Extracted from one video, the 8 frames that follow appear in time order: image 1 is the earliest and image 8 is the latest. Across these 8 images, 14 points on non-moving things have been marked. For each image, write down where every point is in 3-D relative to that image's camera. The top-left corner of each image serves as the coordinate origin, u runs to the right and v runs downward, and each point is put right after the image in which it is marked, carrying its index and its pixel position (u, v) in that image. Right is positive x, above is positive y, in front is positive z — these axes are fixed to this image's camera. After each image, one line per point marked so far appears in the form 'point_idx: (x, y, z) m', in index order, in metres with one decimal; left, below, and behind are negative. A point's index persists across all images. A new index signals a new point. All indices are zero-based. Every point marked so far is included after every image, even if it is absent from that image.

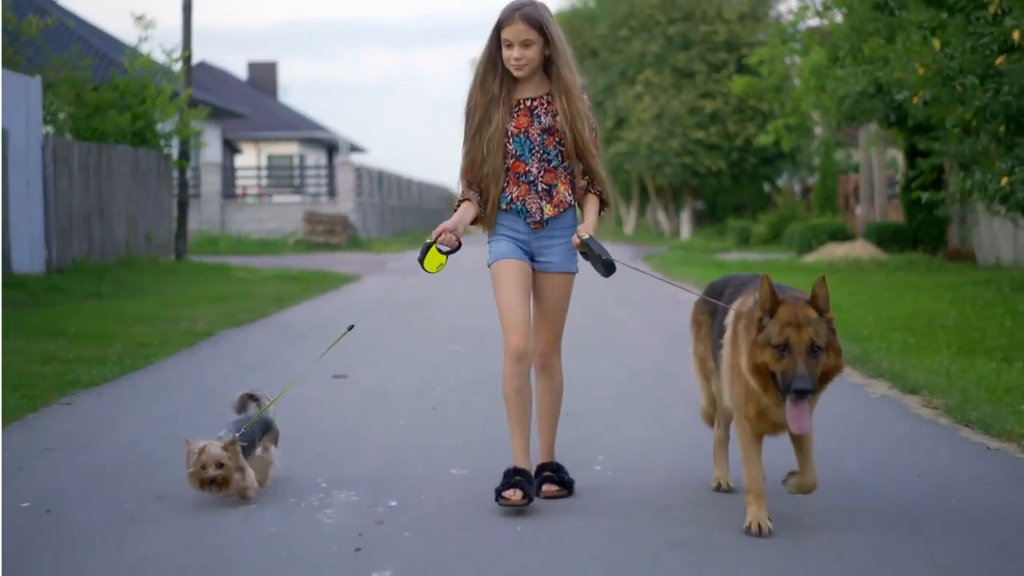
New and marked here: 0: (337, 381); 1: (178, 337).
0: (-1.2, -0.6, +9.8) m
1: (-2.9, -0.4, +11.9) m
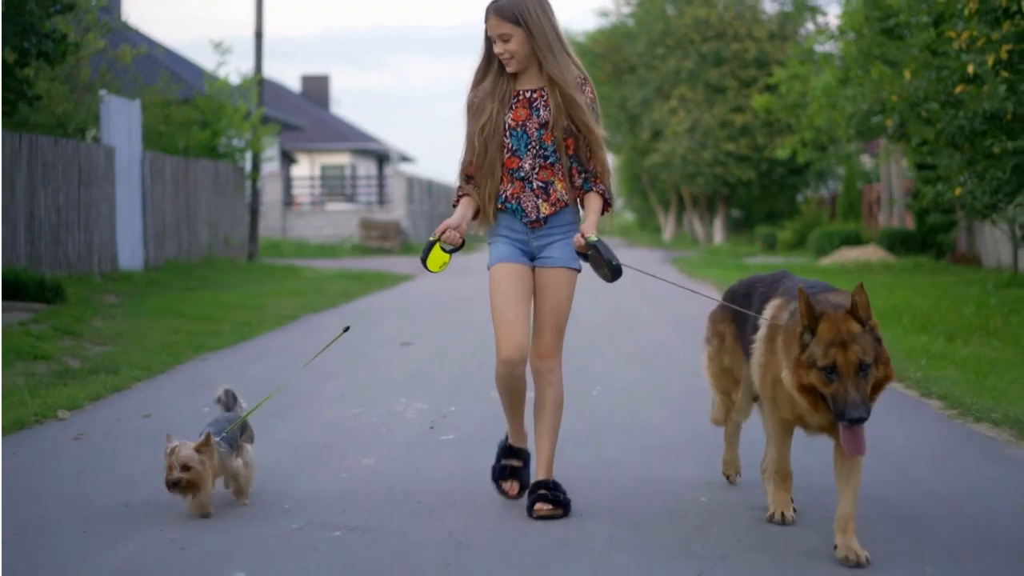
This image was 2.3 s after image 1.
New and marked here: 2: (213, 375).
0: (-0.9, -0.5, +12.3) m
1: (-2.5, -0.3, +14.4) m
2: (-2.1, -0.6, +9.8) m
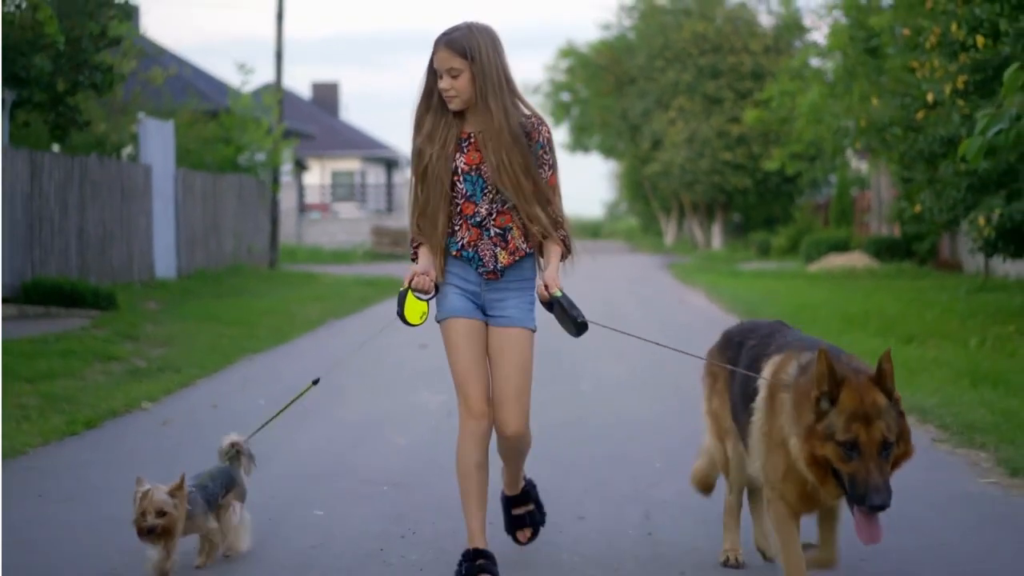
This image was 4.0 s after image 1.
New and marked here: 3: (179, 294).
0: (-0.9, -0.6, +13.9) m
1: (-2.5, -0.4, +16.1) m
2: (-2.1, -0.7, +11.5) m
3: (-4.6, -0.1, +19.4) m
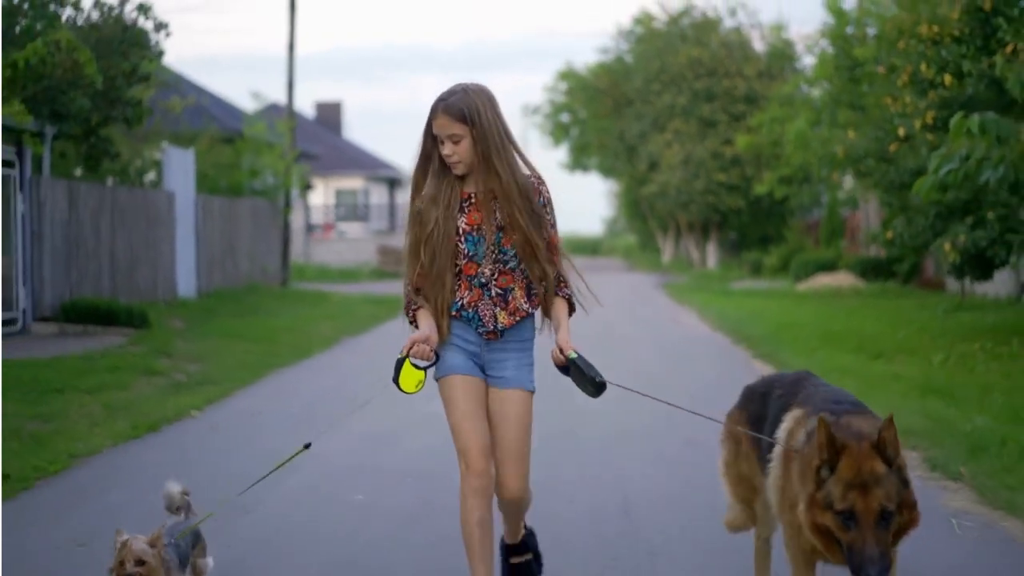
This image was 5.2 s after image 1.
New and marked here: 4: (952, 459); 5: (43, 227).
0: (-0.9, -0.8, +15.2) m
1: (-2.5, -0.7, +17.3) m
2: (-2.0, -0.9, +12.7) m
3: (-4.6, -0.4, +20.7) m
4: (+2.5, -1.0, +7.9) m
5: (-5.7, +0.7, +17.0) m
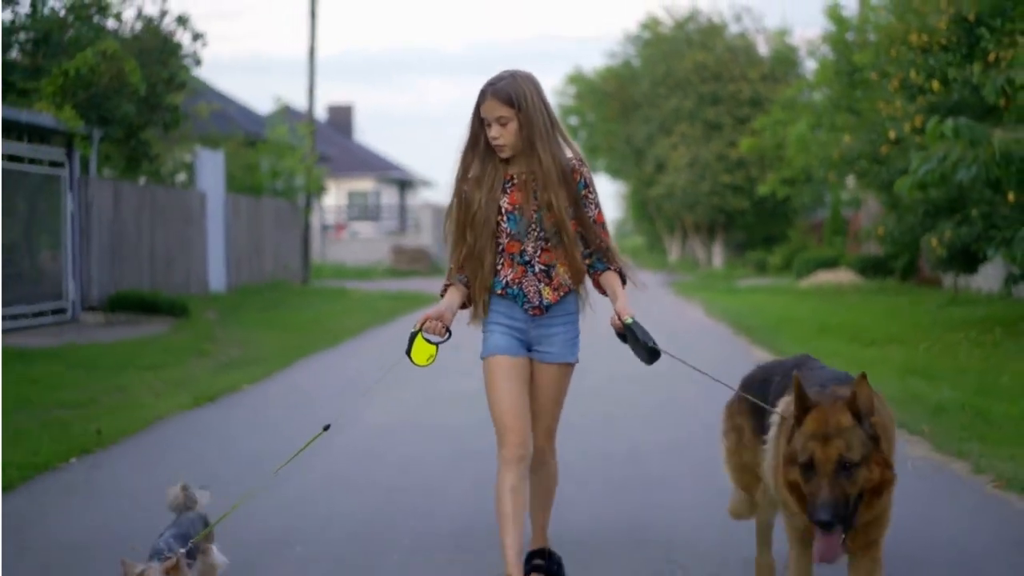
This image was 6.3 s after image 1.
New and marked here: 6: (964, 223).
0: (-0.7, -0.7, +16.4) m
1: (-2.3, -0.6, +18.5) m
2: (-1.9, -0.8, +13.9) m
3: (-4.4, -0.3, +21.9) m
4: (+2.7, -0.9, +9.1) m
5: (-5.5, +0.8, +18.2) m
6: (+5.9, +0.8, +18.0) m
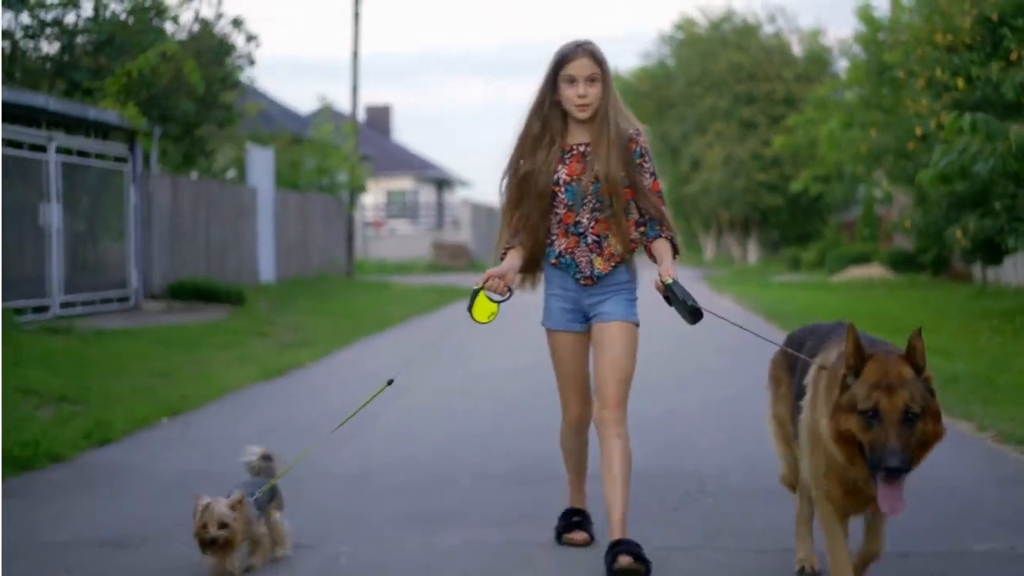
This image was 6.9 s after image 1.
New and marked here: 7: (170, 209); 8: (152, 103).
0: (-0.2, -0.6, +17.2) m
1: (-1.7, -0.4, +19.4) m
2: (-1.4, -0.7, +14.8) m
3: (-3.8, -0.1, +22.8) m
4: (+3.0, -0.7, +9.9) m
5: (-5.0, +1.0, +19.2) m
6: (+6.4, +1.0, +18.7) m
7: (-4.9, +1.1, +19.8) m
8: (-5.0, +2.6, +19.1) m
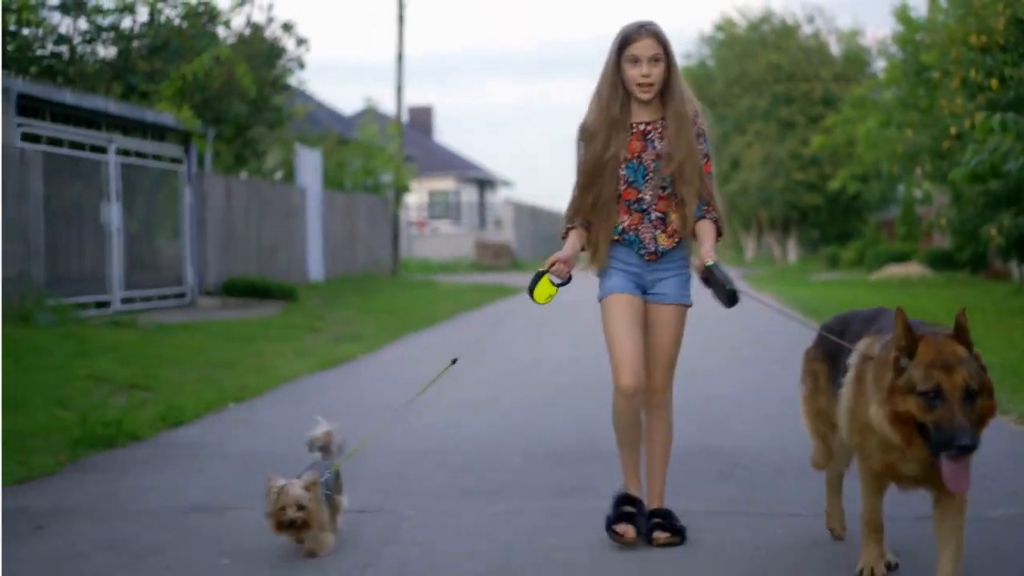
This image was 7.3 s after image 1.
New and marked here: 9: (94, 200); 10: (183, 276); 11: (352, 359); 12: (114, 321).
0: (+0.3, -0.6, +17.7) m
1: (-1.1, -0.4, +20.0) m
2: (-1.0, -0.6, +15.4) m
3: (-3.1, -0.1, +23.5) m
4: (+3.3, -0.7, +10.3) m
5: (-4.4, +1.0, +19.8) m
6: (+7.0, +1.0, +19.0) m
7: (-4.3, +1.2, +20.4) m
8: (-4.4, +2.6, +19.7) m
9: (-5.0, +1.1, +16.7) m
10: (-4.5, +0.2, +19.0) m
11: (-1.6, -0.7, +13.1) m
12: (-4.3, -0.4, +14.9) m
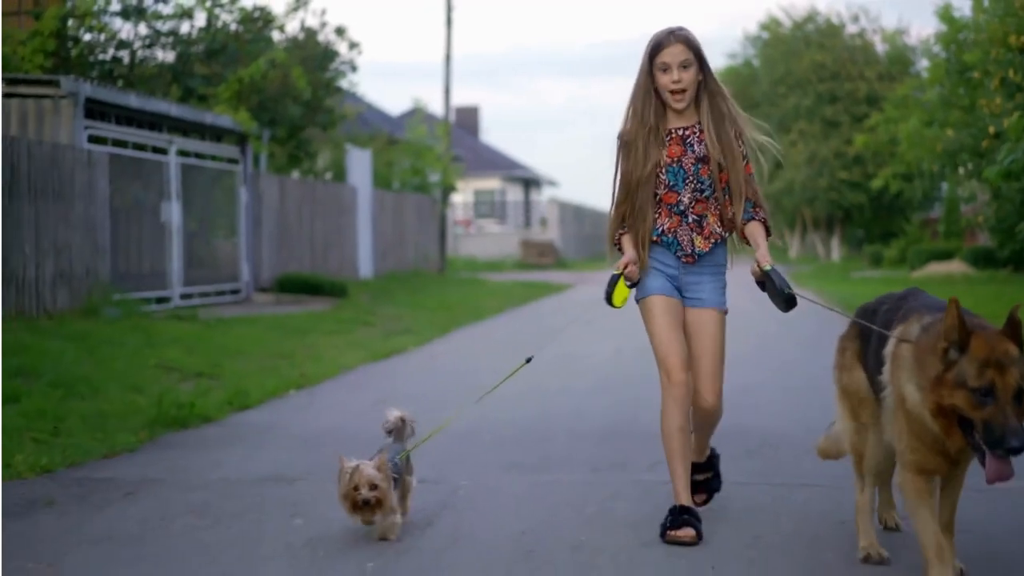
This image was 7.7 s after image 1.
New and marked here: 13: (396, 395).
0: (+0.9, -0.5, +18.3) m
1: (-0.4, -0.3, +20.6) m
2: (-0.4, -0.6, +15.9) m
3: (-2.3, 0.0, +24.1) m
4: (+3.7, -0.6, +10.7) m
5: (-3.7, +1.1, +20.5) m
6: (+7.6, +1.1, +19.3) m
7: (-3.6, +1.2, +21.1) m
8: (-3.7, +2.7, +20.4) m
9: (-4.5, +1.1, +17.4) m
10: (-3.9, +0.2, +19.7) m
11: (-1.1, -0.6, +13.7) m
12: (-3.8, -0.3, +15.6) m
13: (-0.9, -0.8, +10.6) m
